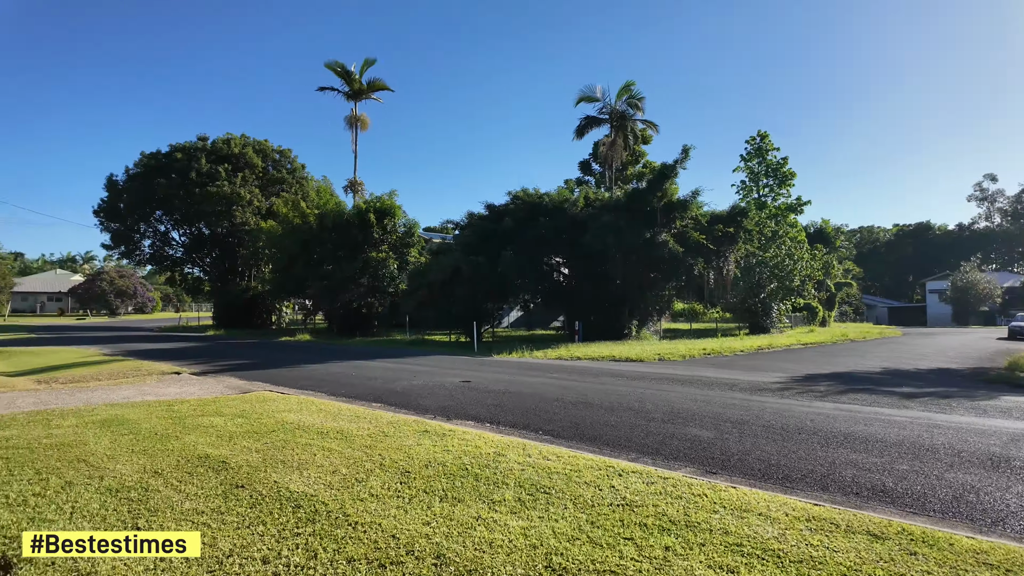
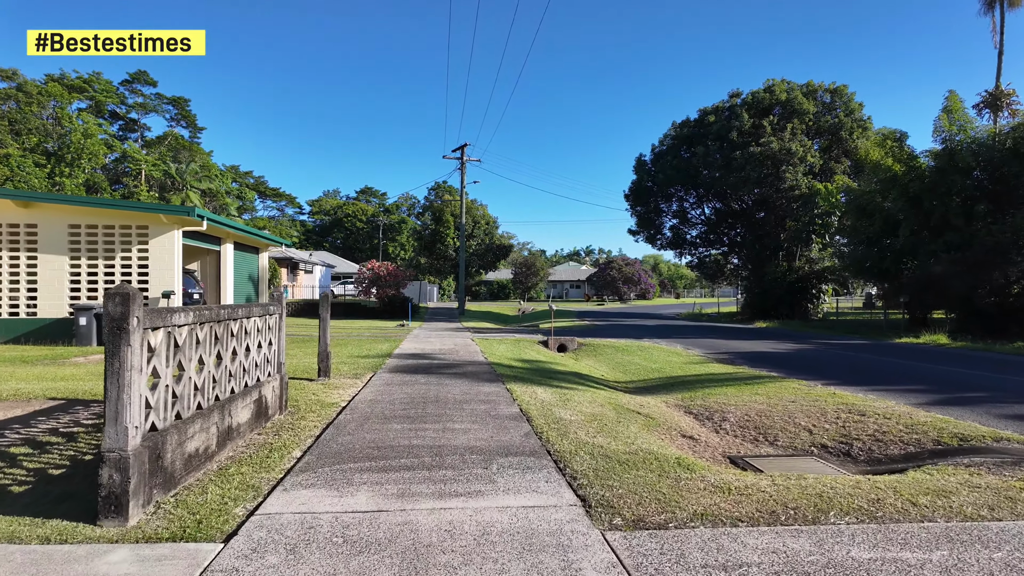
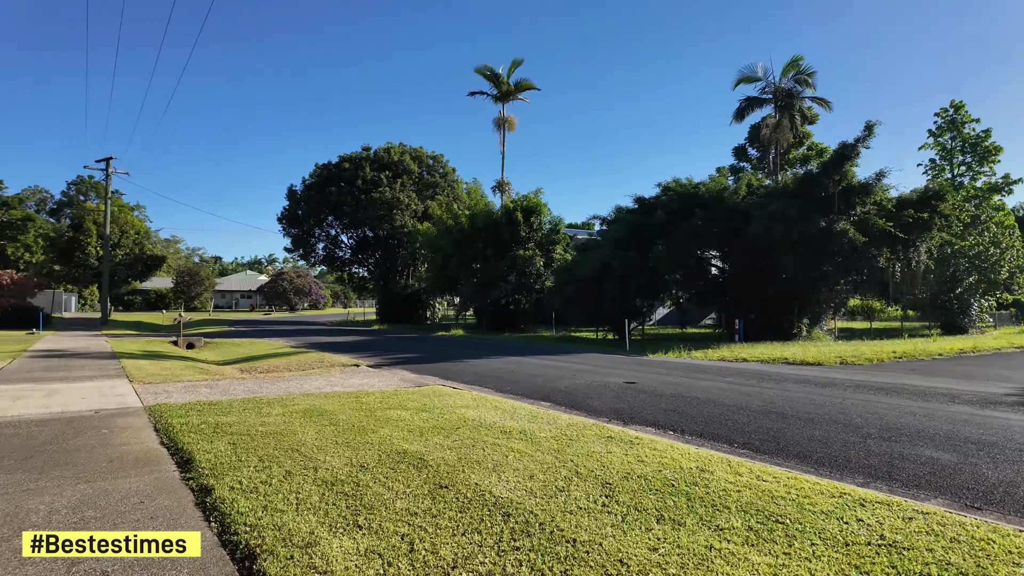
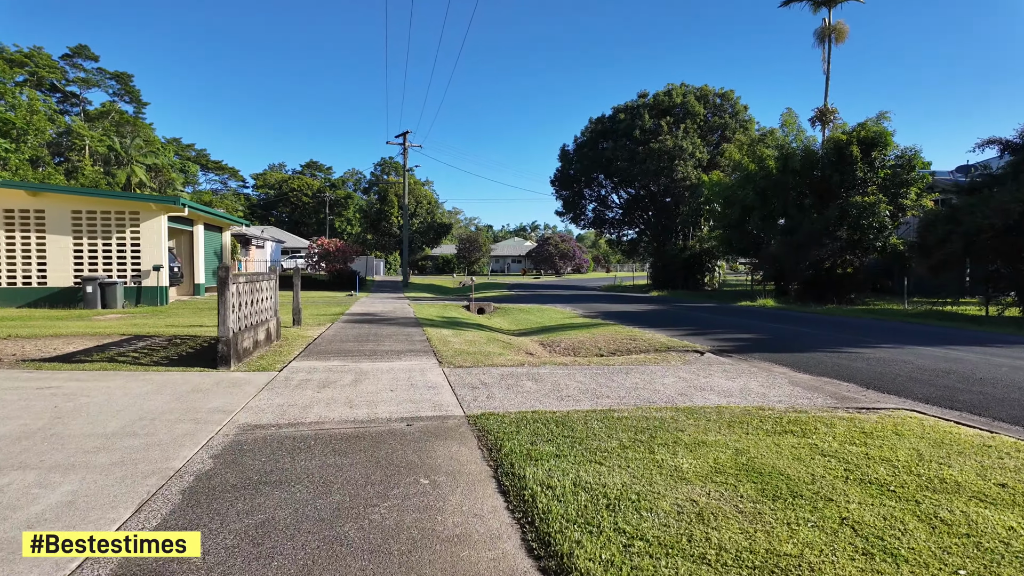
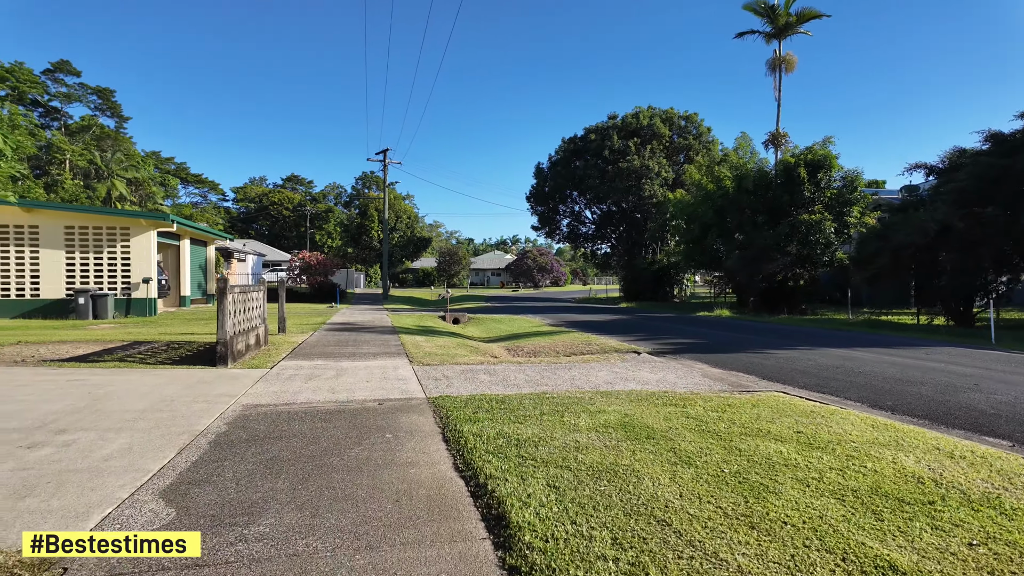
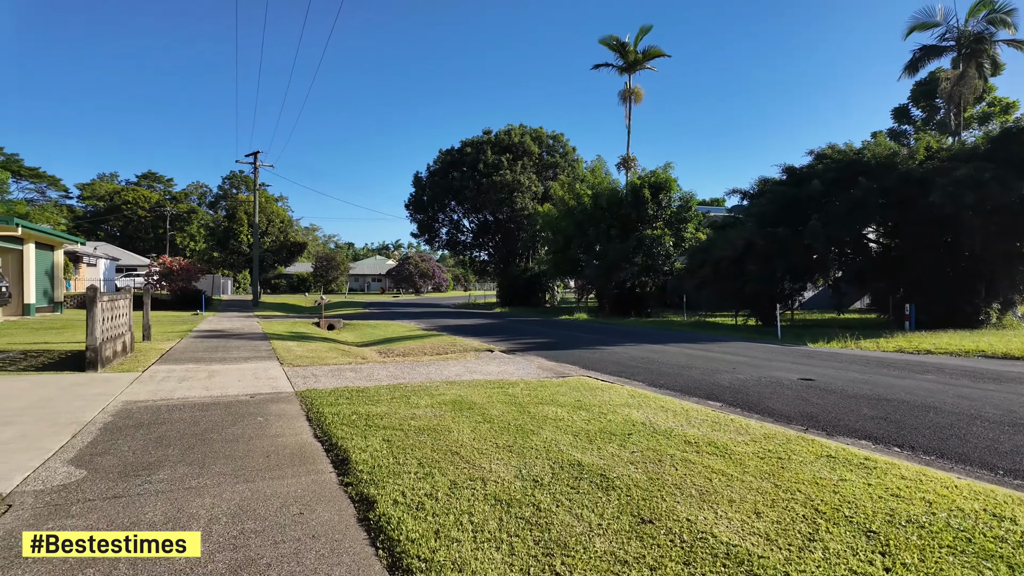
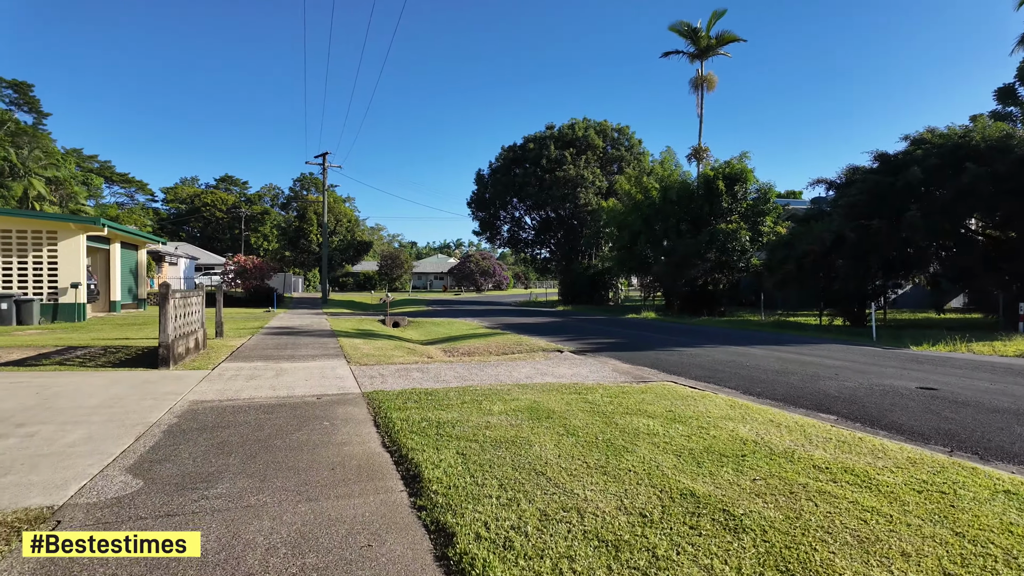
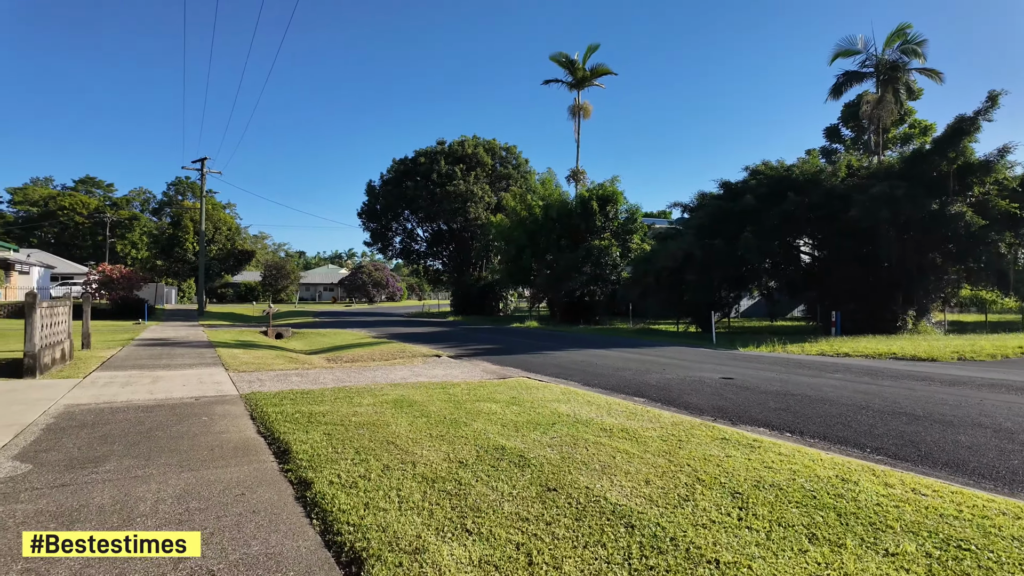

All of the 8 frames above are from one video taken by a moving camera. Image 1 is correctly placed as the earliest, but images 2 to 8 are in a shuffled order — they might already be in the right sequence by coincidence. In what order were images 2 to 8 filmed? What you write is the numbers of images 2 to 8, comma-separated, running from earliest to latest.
3, 8, 6, 7, 5, 4, 2
